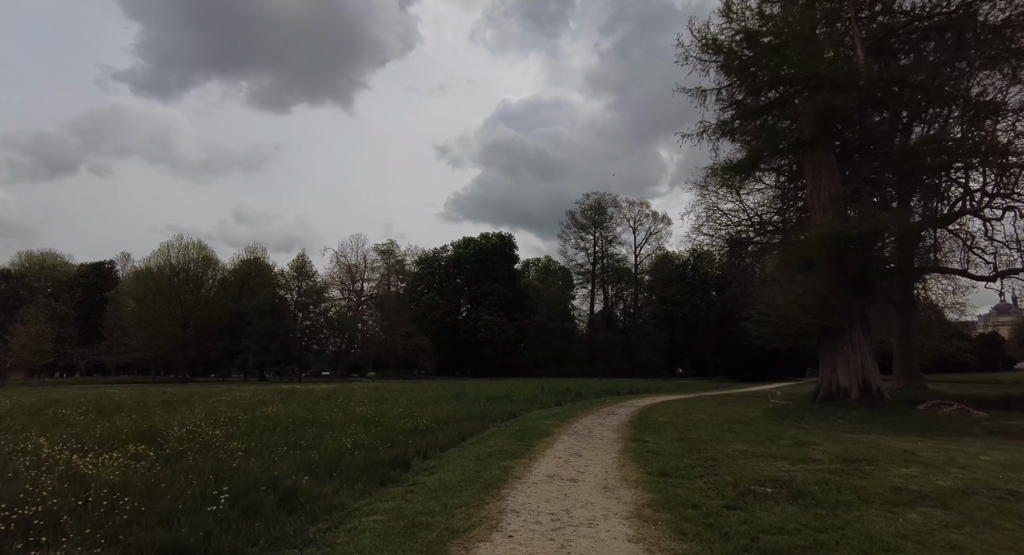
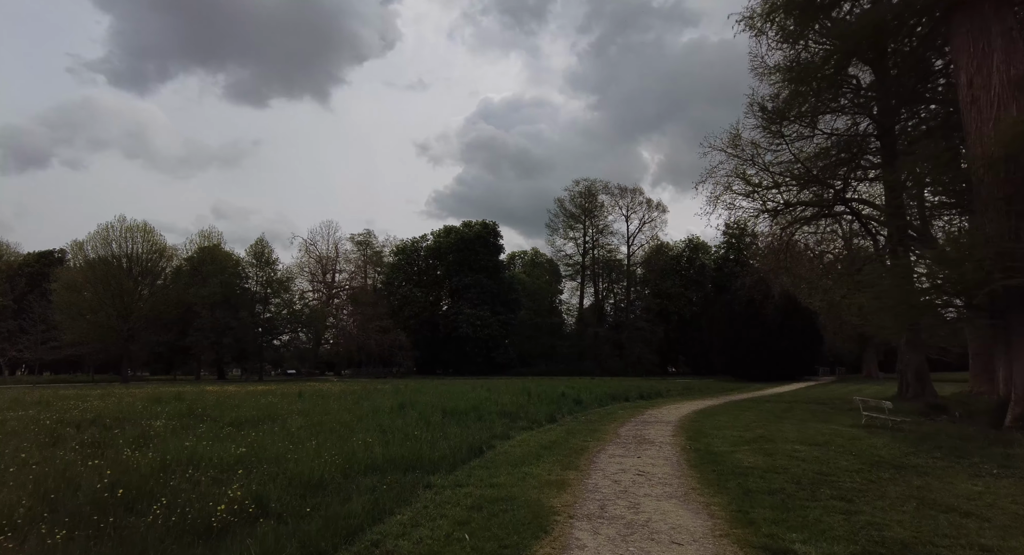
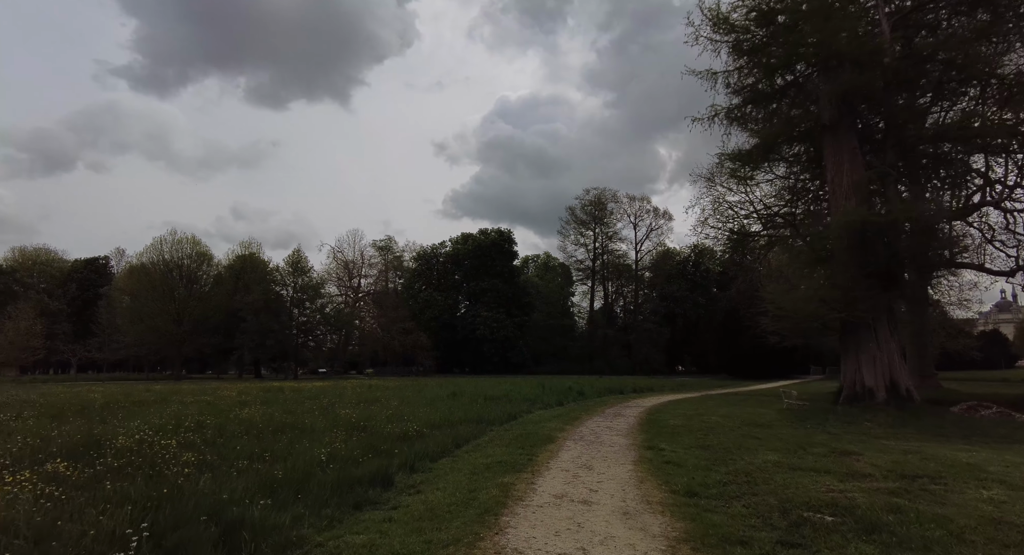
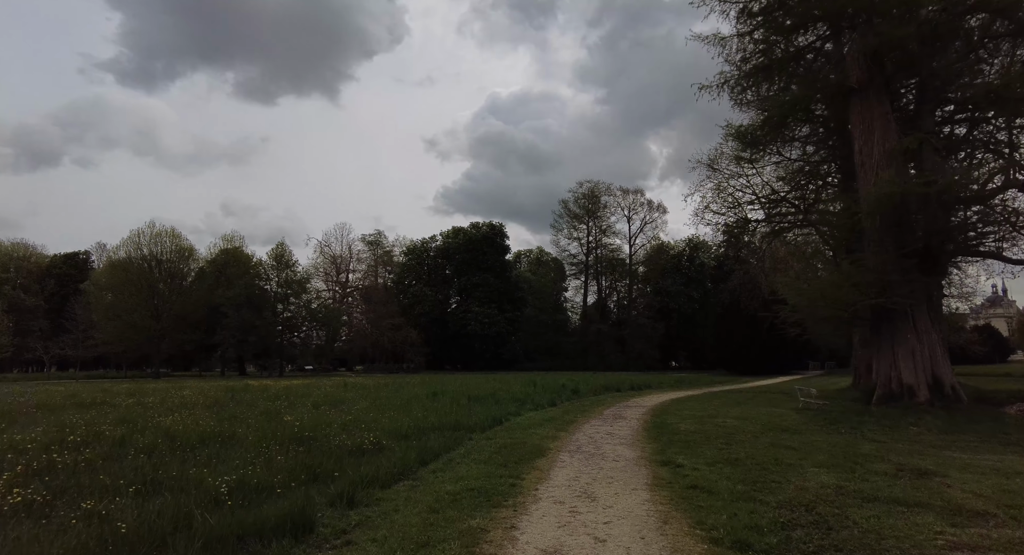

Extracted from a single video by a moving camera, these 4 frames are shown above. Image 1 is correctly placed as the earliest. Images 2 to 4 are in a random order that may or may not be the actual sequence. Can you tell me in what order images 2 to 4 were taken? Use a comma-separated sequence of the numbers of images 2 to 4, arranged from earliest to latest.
3, 4, 2
